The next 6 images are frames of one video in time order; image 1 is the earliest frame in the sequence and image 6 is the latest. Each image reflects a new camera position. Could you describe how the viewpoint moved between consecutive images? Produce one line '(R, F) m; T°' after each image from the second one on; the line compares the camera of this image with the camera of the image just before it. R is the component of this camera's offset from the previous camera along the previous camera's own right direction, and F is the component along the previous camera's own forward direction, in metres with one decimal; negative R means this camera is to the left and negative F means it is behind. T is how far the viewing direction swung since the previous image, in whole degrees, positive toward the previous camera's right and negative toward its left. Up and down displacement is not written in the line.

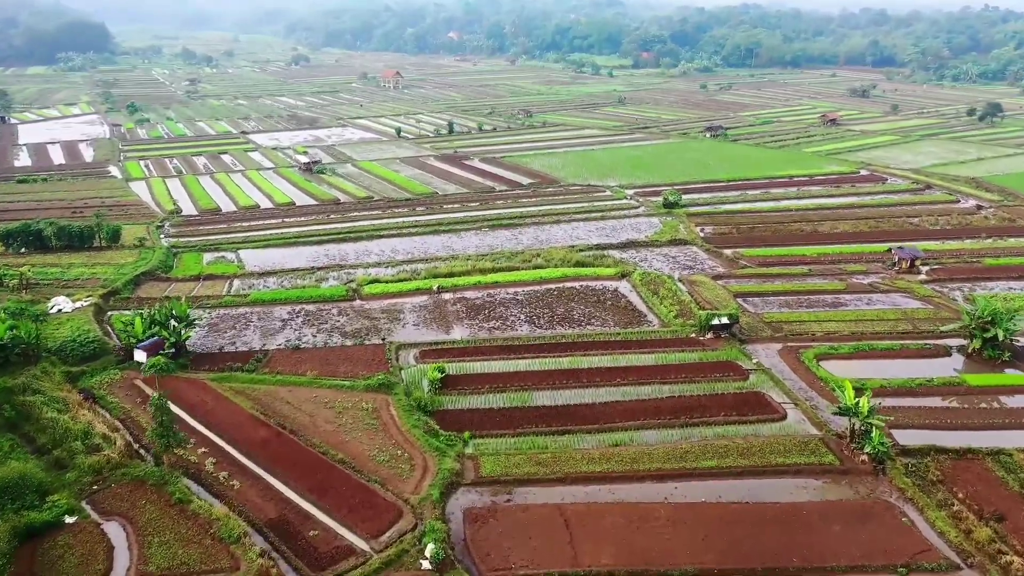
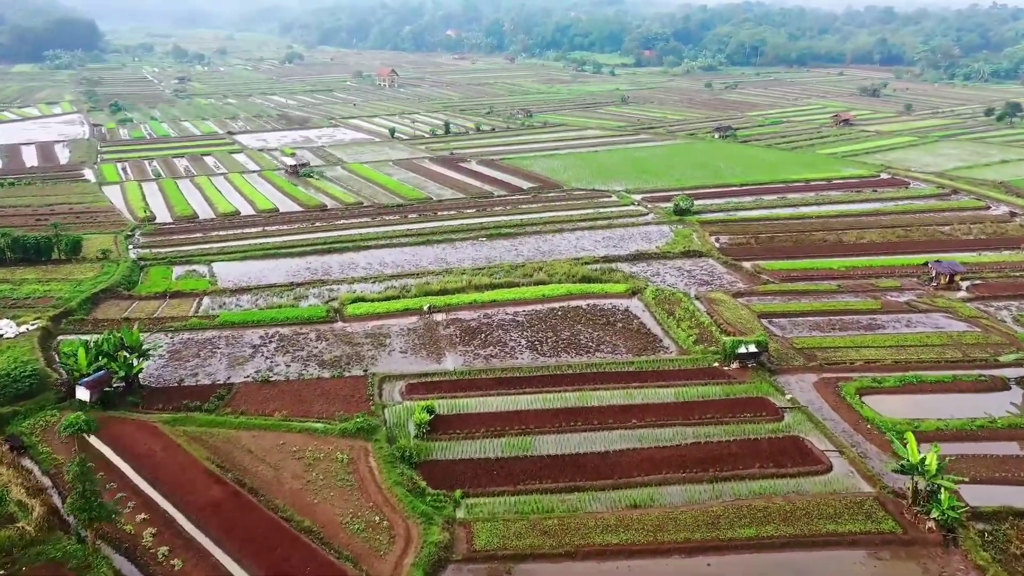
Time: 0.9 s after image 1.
(0.0, +2.2) m; 0°
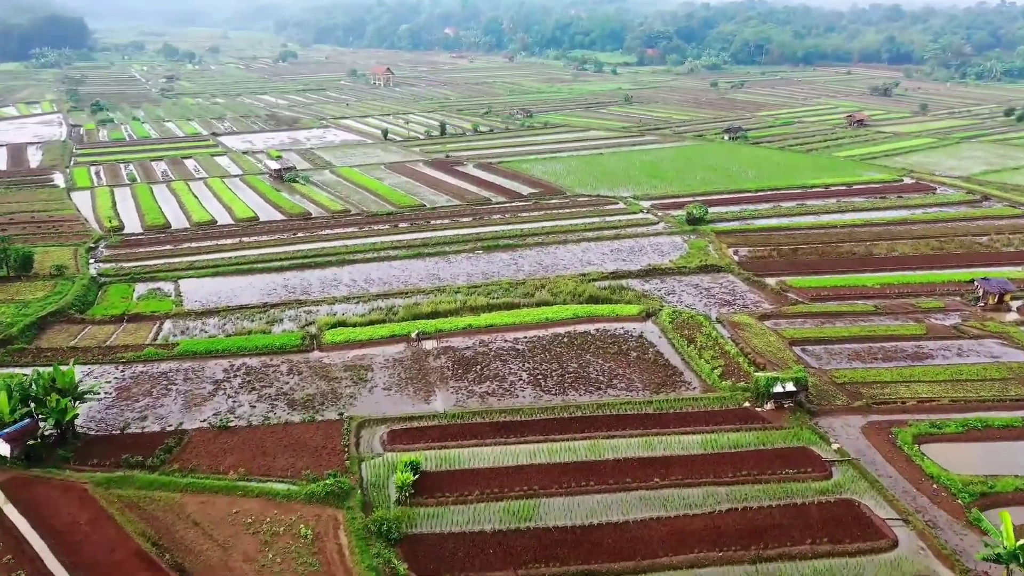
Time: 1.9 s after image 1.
(0.0, +2.3) m; 0°
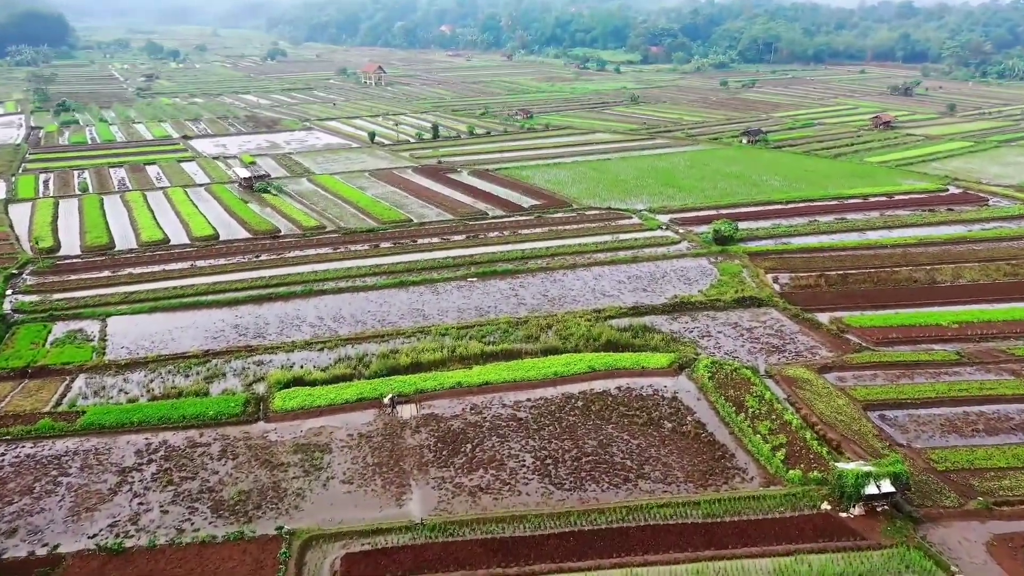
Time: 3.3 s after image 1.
(0.0, +3.7) m; 0°
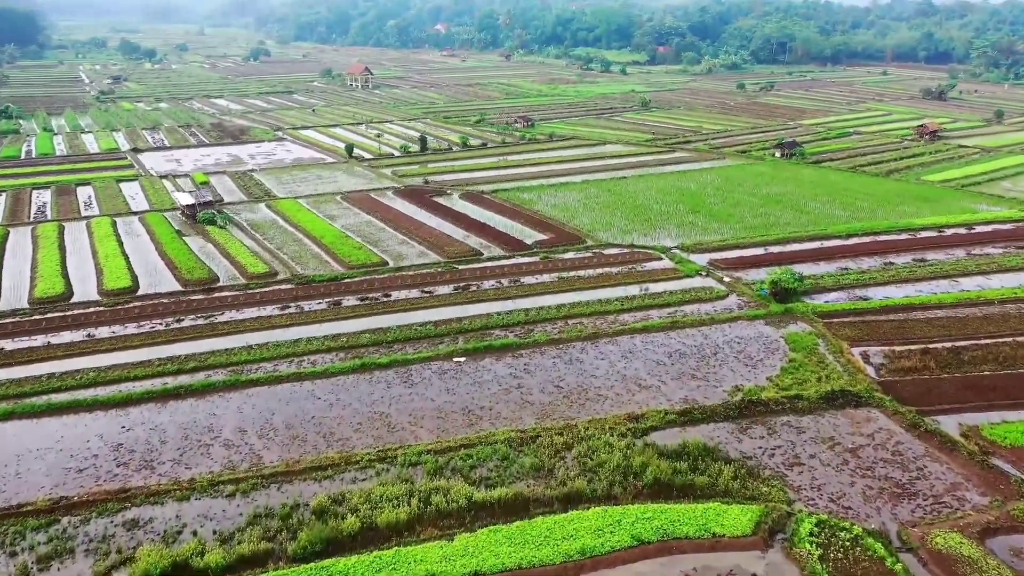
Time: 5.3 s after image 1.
(-0.1, +5.3) m; 0°
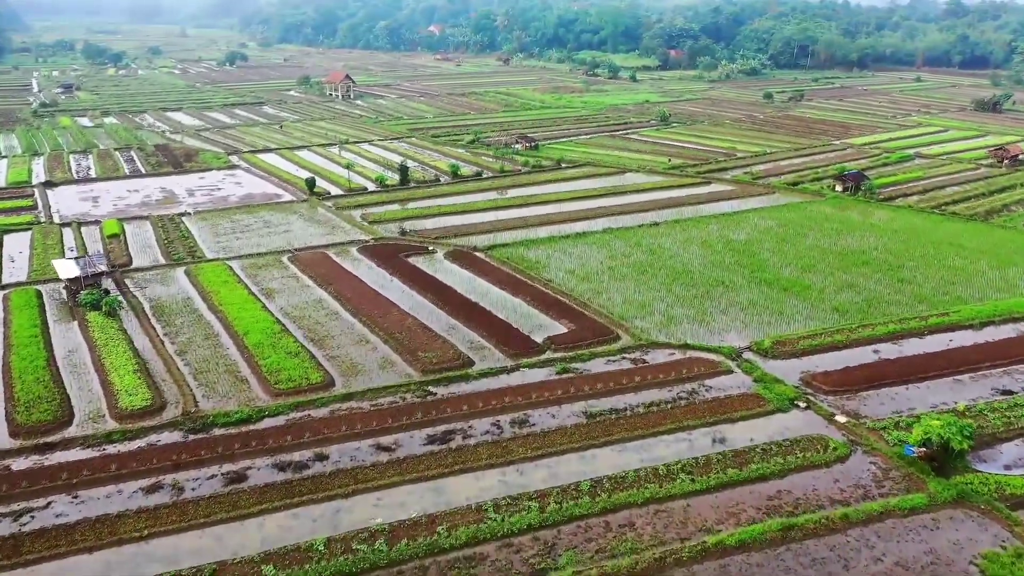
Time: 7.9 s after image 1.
(-0.1, +6.7) m; 0°
